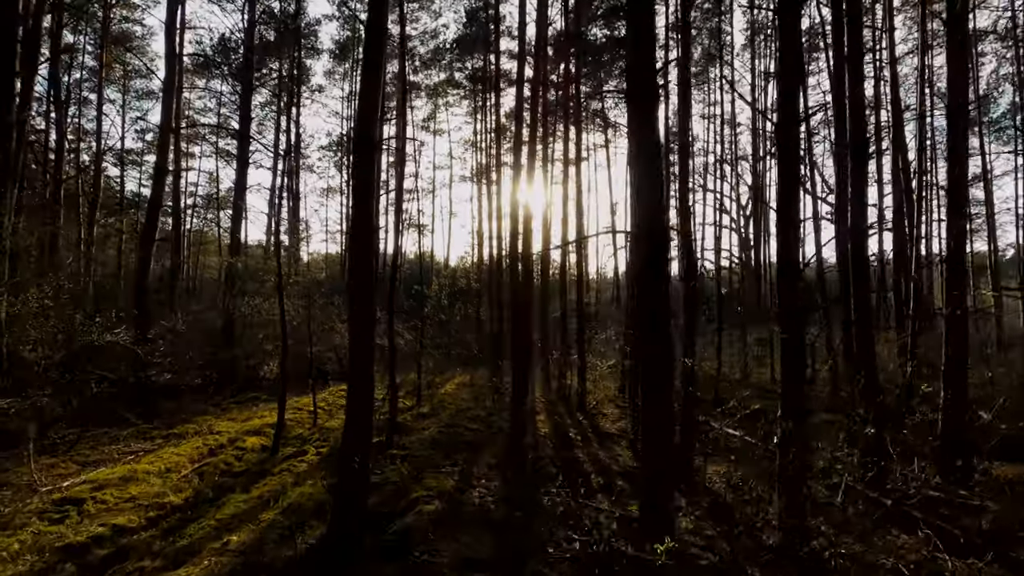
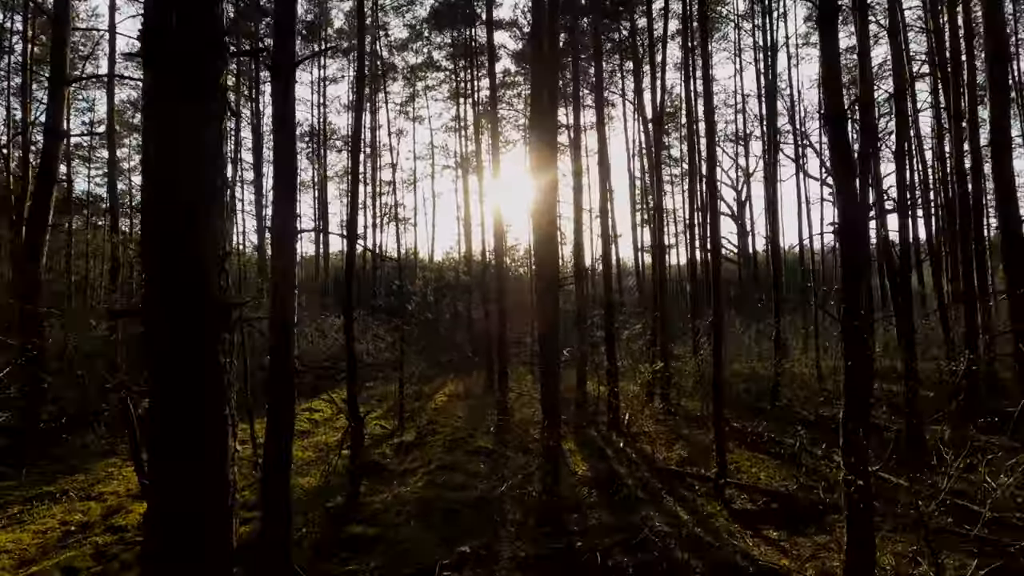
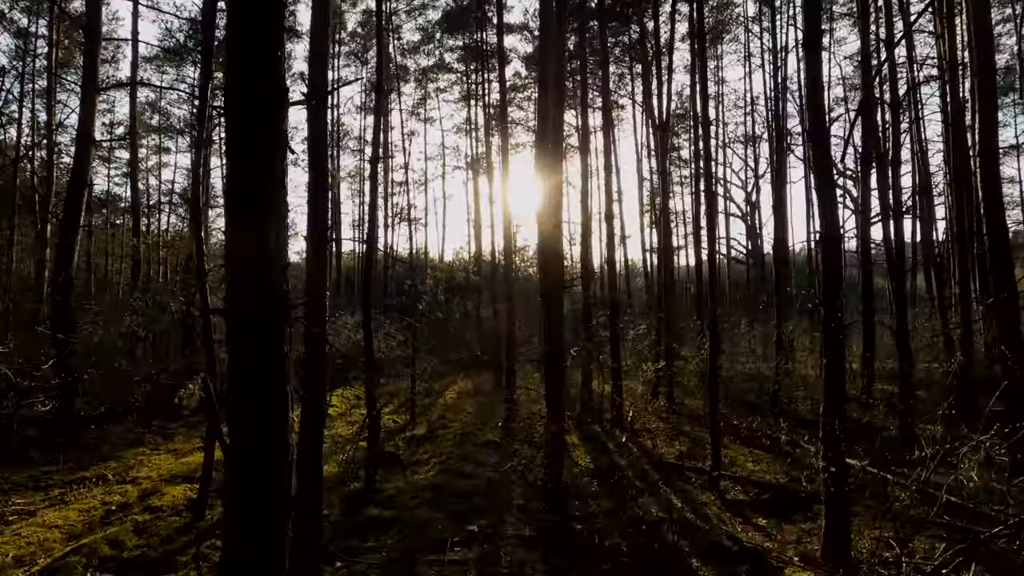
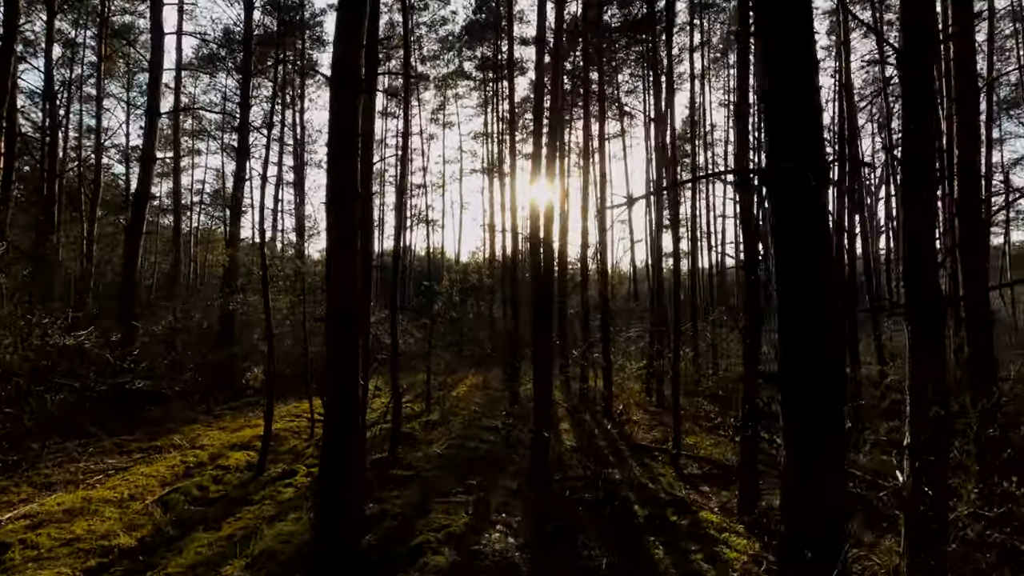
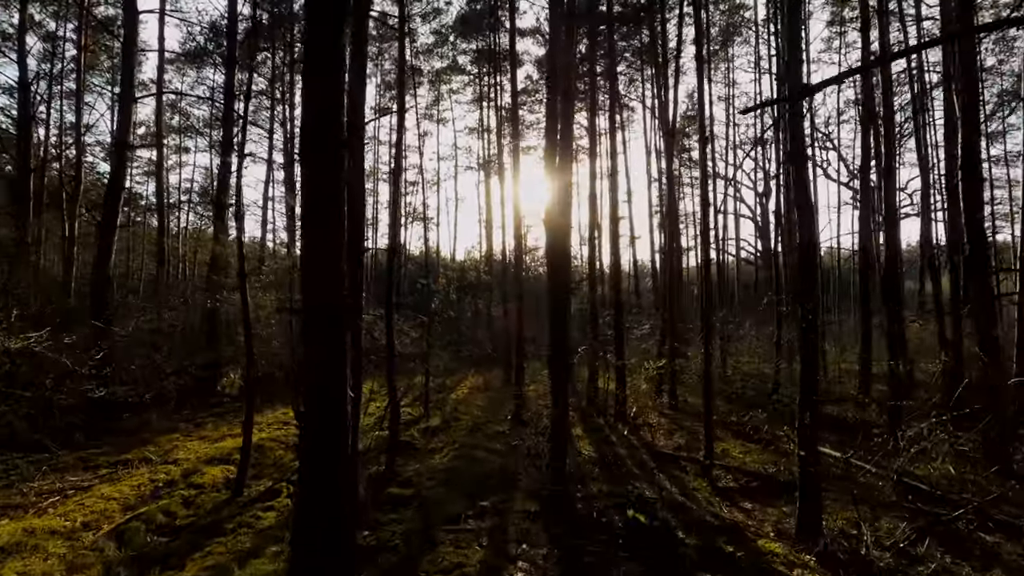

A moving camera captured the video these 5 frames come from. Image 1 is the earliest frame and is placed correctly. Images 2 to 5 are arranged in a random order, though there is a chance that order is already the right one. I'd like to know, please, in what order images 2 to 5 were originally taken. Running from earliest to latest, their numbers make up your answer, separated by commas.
4, 5, 3, 2
